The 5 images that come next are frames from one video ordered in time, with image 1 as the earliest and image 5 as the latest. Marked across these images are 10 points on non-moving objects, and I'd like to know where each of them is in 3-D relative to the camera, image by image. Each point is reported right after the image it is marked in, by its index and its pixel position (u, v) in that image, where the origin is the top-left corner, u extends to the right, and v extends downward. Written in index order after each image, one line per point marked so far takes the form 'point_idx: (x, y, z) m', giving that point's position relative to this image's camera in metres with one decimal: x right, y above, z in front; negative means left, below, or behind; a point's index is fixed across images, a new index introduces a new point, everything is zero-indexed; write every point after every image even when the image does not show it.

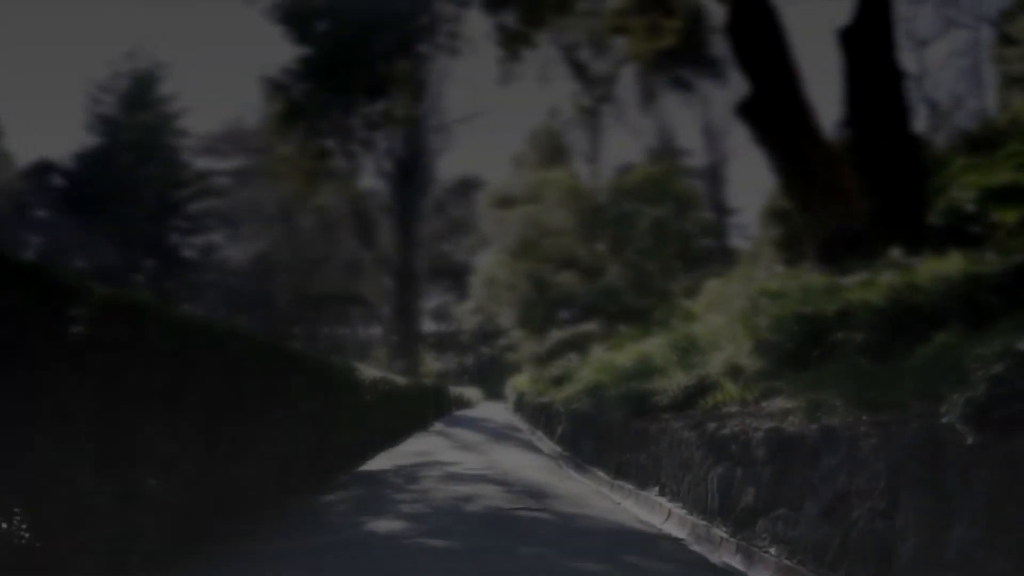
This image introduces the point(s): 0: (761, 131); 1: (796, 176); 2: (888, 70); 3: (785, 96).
0: (+3.7, +2.2, +17.7) m
1: (+4.2, +1.6, +17.7) m
2: (+5.6, +3.2, +17.9) m
3: (+3.9, +2.7, +17.3) m
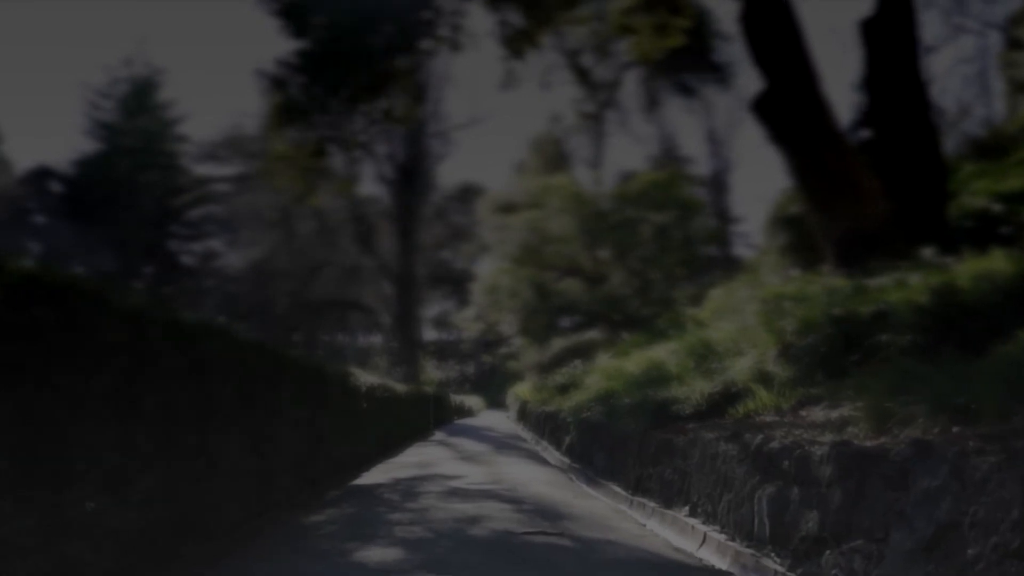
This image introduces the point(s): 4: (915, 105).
0: (+3.7, +2.2, +17.1) m
1: (+4.2, +1.5, +17.0) m
2: (+5.7, +3.2, +17.2) m
3: (+4.0, +2.6, +16.6) m
4: (+5.8, +2.6, +17.4) m
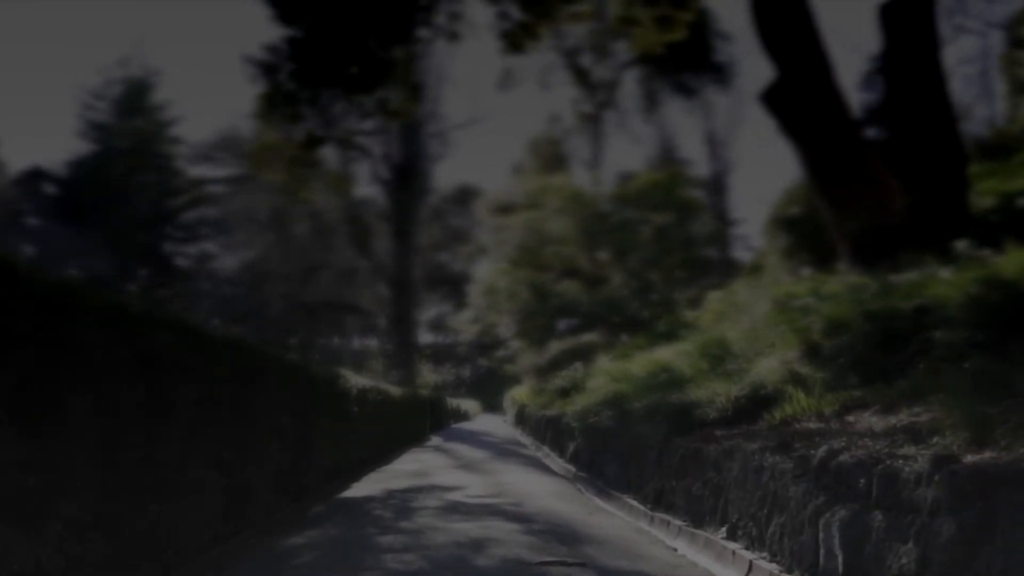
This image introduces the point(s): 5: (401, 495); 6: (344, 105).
0: (+3.7, +2.2, +16.3) m
1: (+4.2, +1.6, +16.3) m
2: (+5.7, +3.2, +16.5) m
3: (+4.0, +2.7, +15.9) m
4: (+5.8, +2.6, +16.7) m
5: (-1.7, -3.2, +18.7) m
6: (-2.4, +2.6, +17.3) m
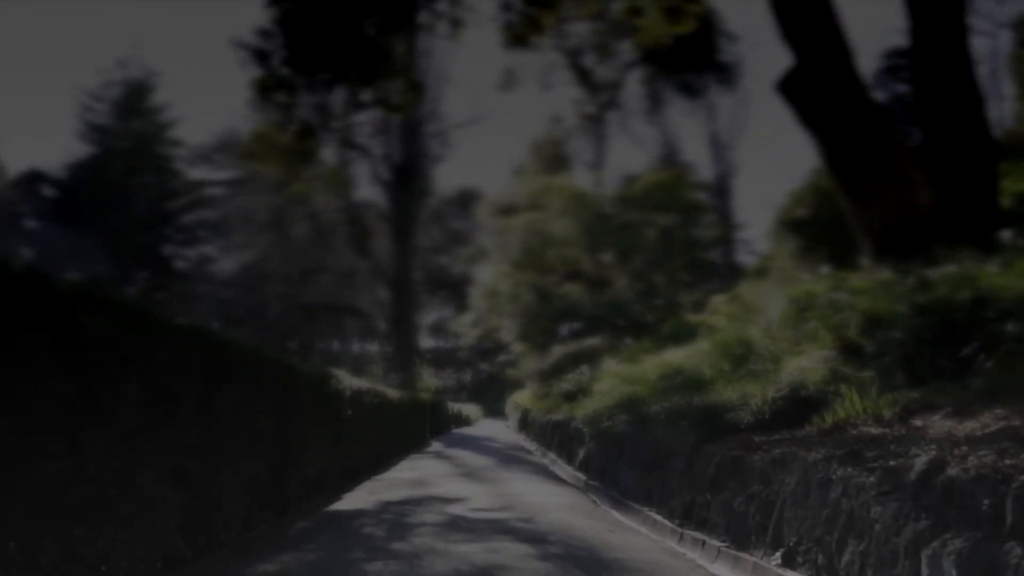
0: (+3.8, +2.2, +15.6) m
1: (+4.3, +1.6, +15.5) m
2: (+5.8, +3.2, +15.8) m
3: (+4.0, +2.7, +15.2) m
4: (+5.9, +2.7, +15.9) m
5: (-1.7, -3.2, +18.0) m
6: (-2.3, +2.7, +16.6) m
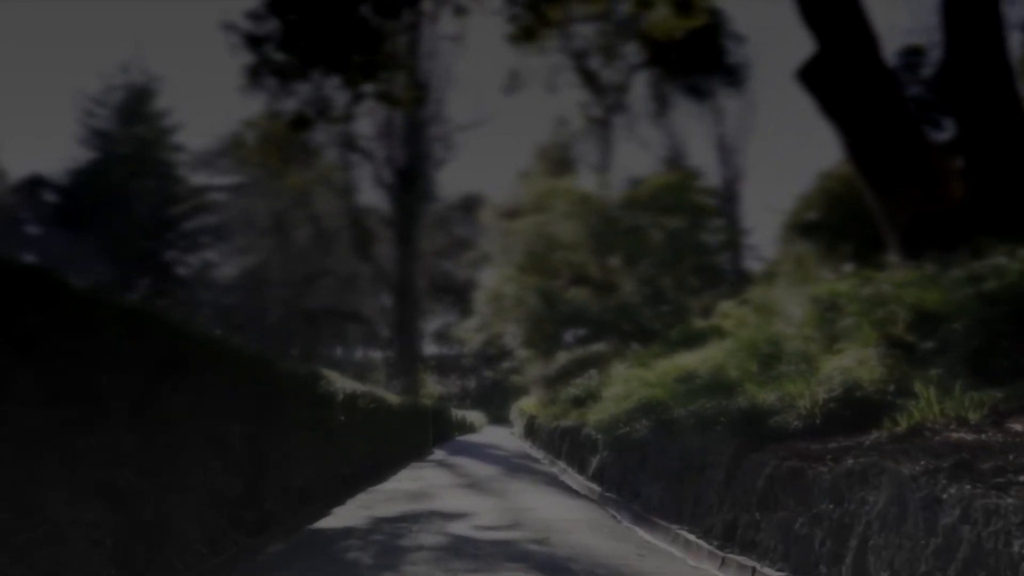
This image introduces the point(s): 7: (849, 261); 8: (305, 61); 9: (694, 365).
0: (+3.9, +2.2, +14.8) m
1: (+4.4, +1.6, +14.7) m
2: (+5.8, +3.2, +15.0) m
3: (+4.1, +2.7, +14.4) m
4: (+6.0, +2.7, +15.1) m
5: (-1.6, -3.2, +17.2) m
6: (-2.2, +2.7, +15.8) m
7: (+5.5, +0.4, +20.2) m
8: (-2.6, +2.9, +15.0) m
9: (+2.7, -1.2, +18.5) m
